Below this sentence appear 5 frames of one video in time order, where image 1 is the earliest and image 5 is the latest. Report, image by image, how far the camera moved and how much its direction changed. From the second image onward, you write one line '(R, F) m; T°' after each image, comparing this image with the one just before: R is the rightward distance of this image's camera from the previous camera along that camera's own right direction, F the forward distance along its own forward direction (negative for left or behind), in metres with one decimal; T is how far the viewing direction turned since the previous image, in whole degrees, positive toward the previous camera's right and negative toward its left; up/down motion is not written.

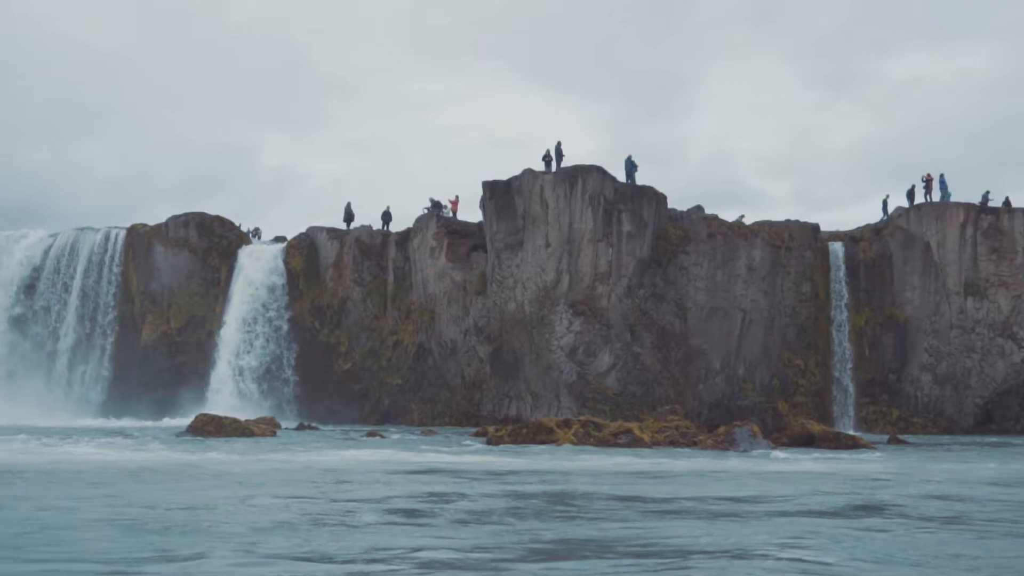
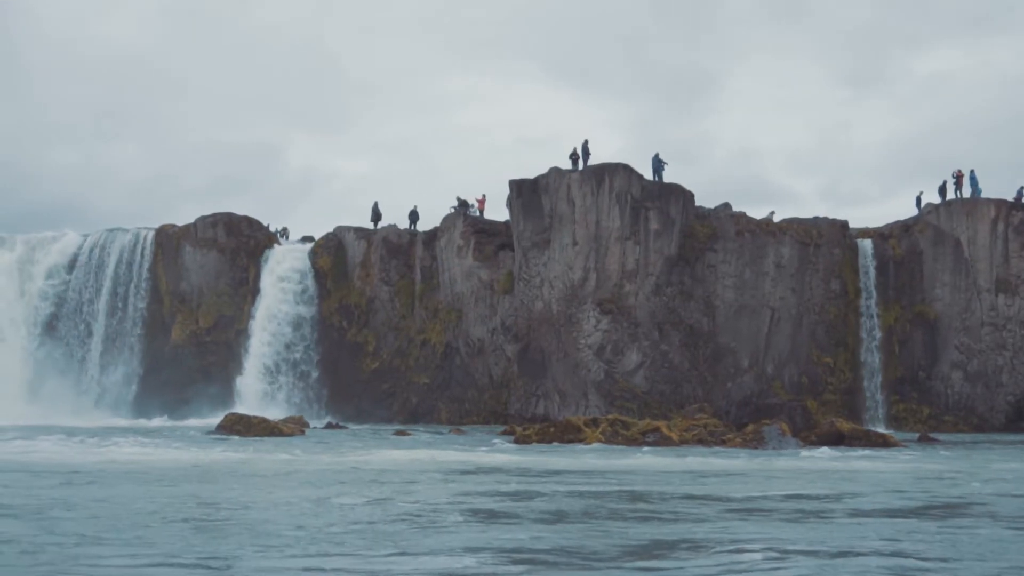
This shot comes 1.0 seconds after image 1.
(-0.5, 0.0) m; -1°
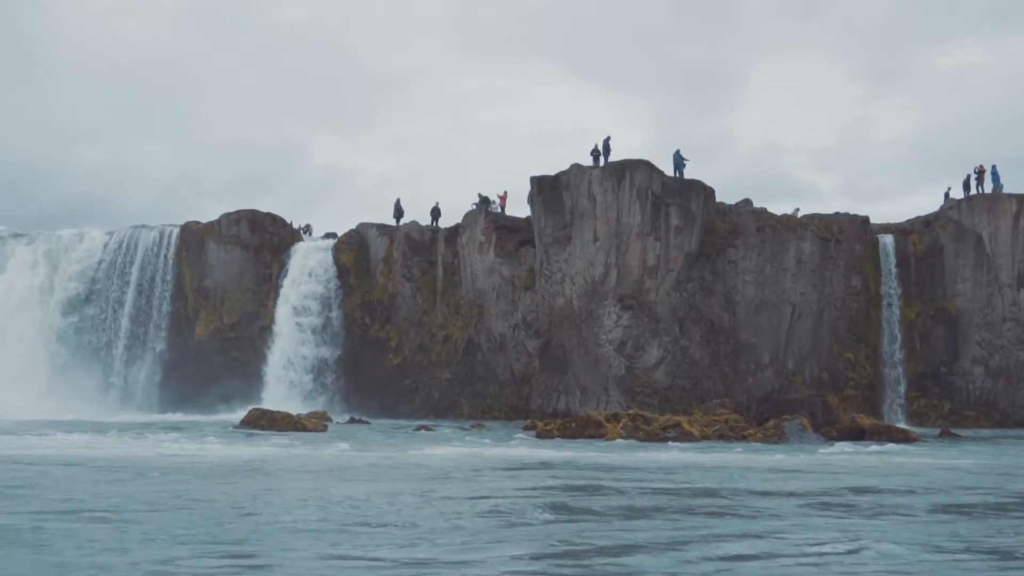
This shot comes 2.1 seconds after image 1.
(-0.2, -0.3) m; -1°
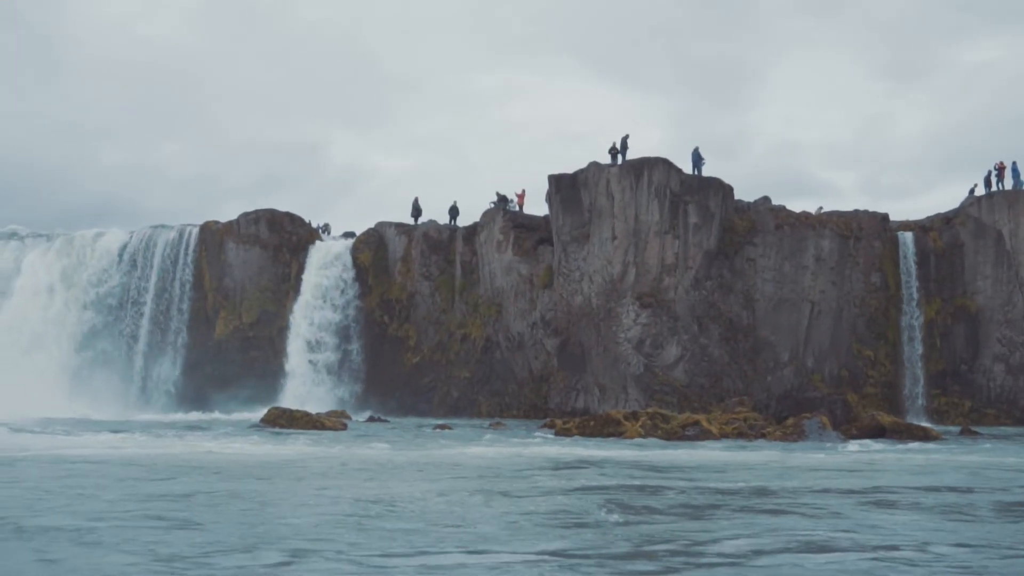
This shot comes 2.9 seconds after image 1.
(-0.2, 0.0) m; -1°
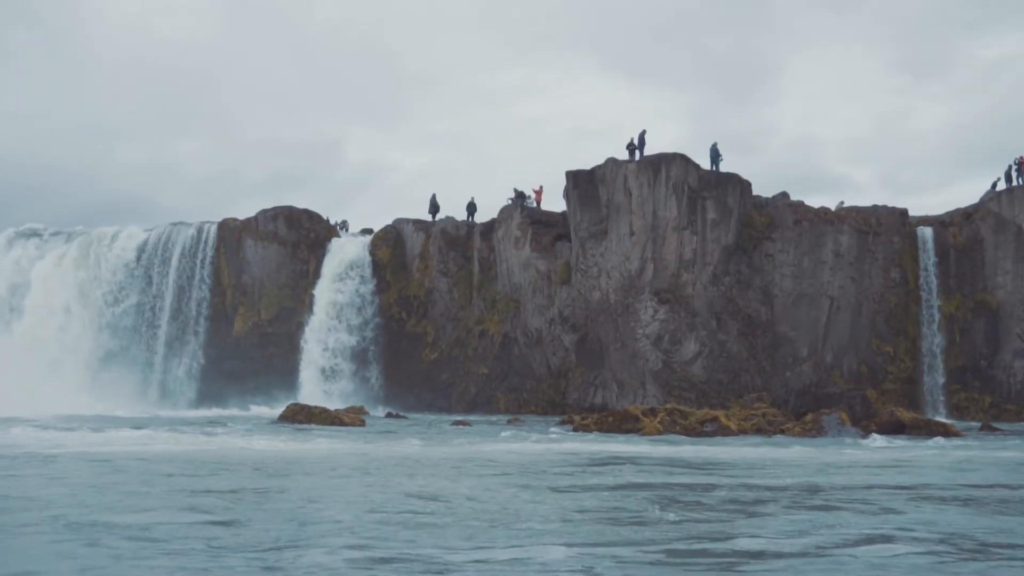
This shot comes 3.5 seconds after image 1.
(-0.2, 0.0) m; -1°
